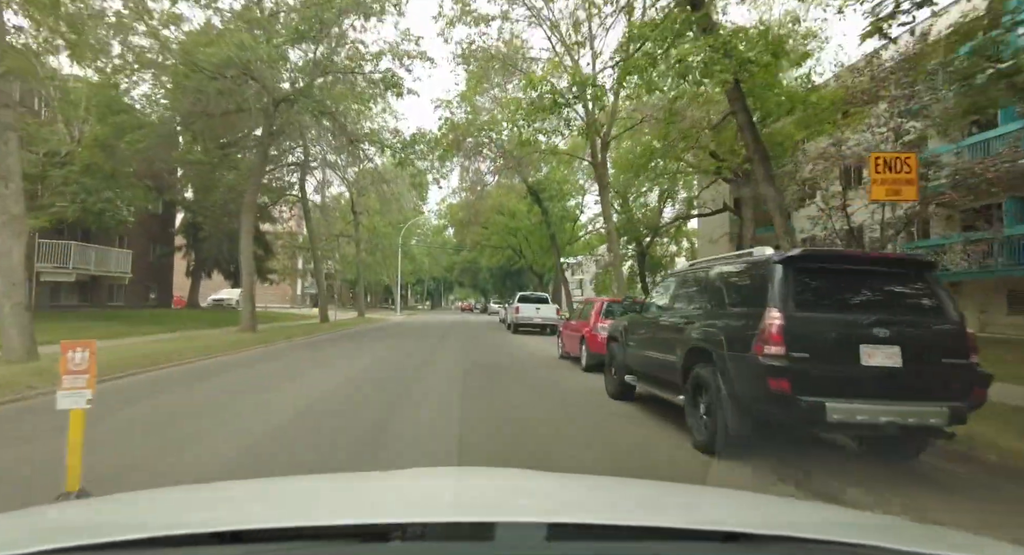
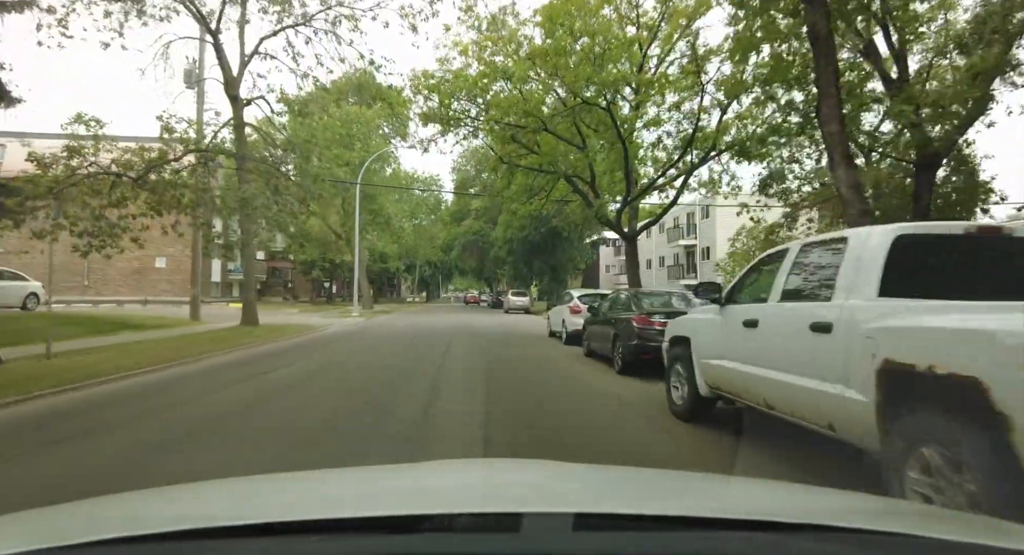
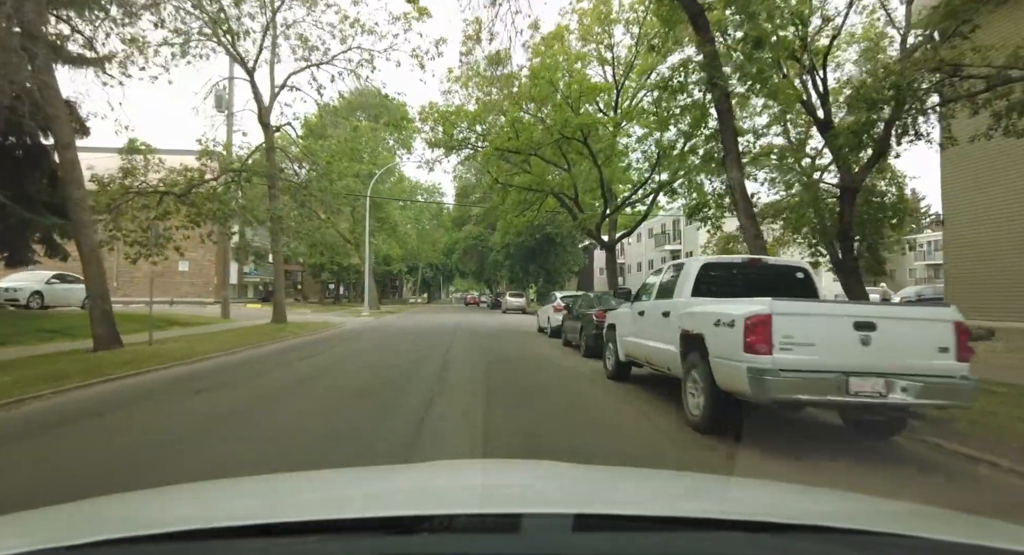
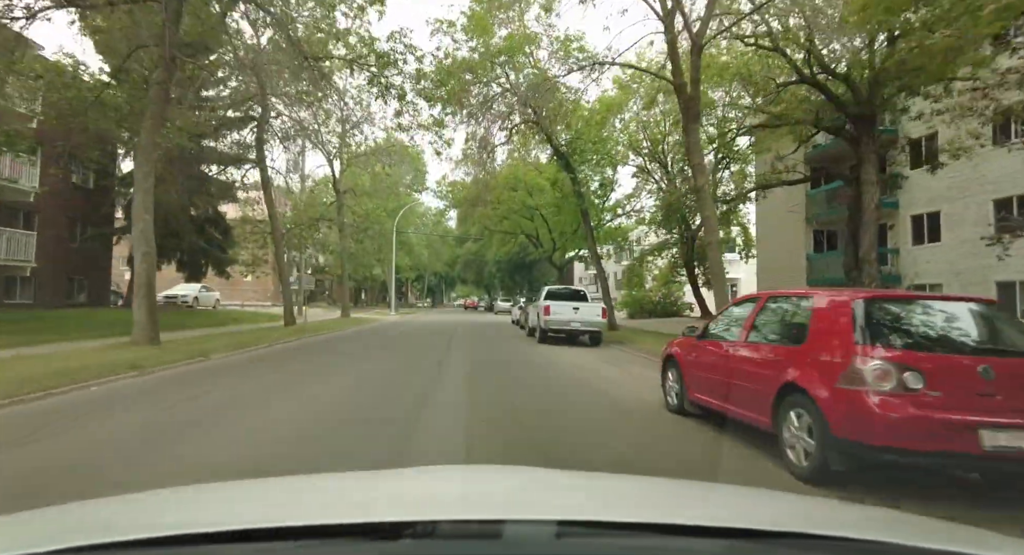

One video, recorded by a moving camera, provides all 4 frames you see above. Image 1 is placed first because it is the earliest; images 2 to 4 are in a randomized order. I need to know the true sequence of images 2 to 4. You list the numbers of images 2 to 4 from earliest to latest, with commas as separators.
4, 3, 2
